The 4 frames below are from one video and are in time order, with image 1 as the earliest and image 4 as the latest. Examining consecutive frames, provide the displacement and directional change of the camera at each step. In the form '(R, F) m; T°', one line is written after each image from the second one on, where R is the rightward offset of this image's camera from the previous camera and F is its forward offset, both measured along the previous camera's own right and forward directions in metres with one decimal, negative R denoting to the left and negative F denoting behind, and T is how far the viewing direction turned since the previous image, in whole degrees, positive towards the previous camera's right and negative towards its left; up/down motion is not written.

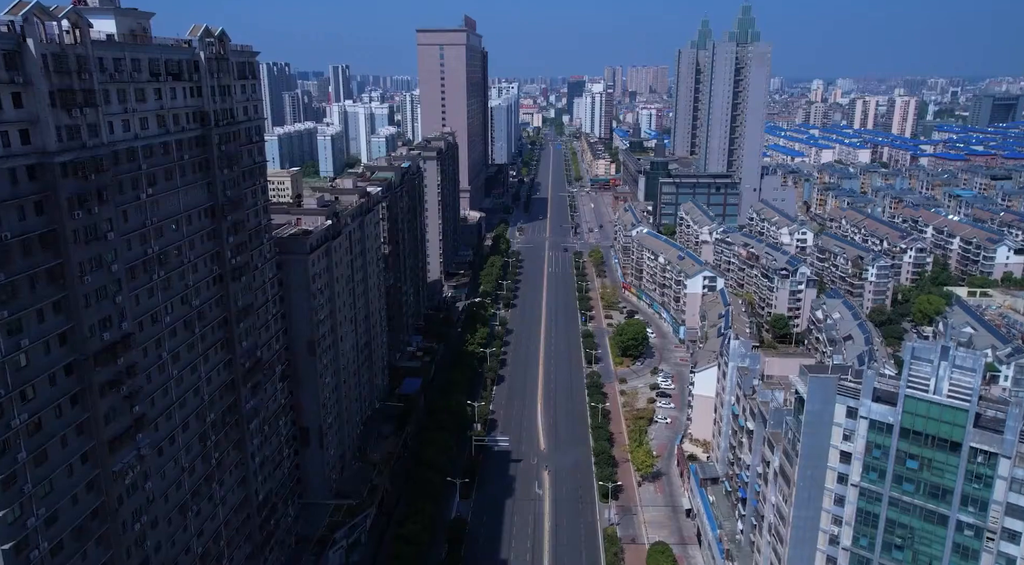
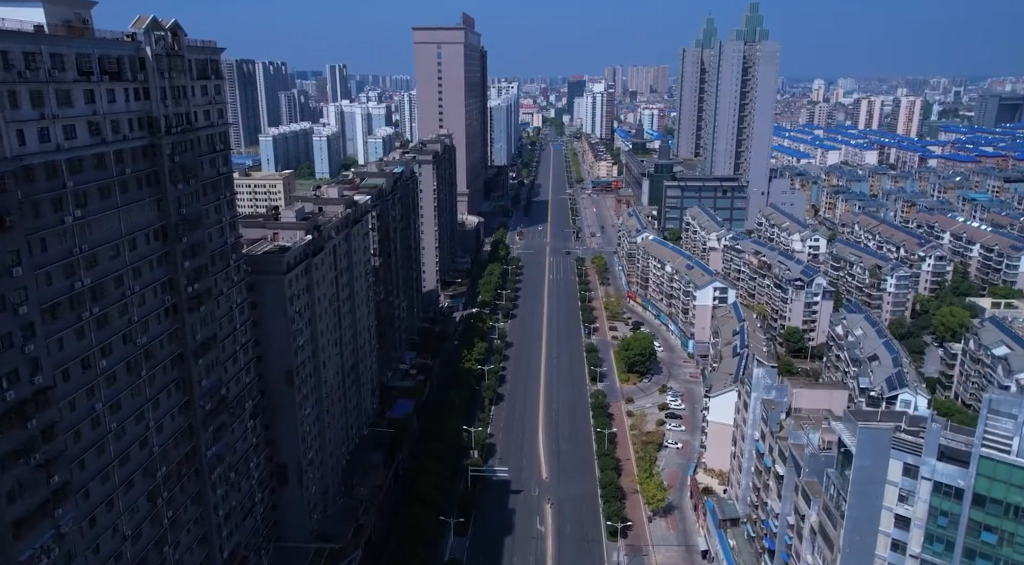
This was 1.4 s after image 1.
(0.0, +4.7) m; 0°
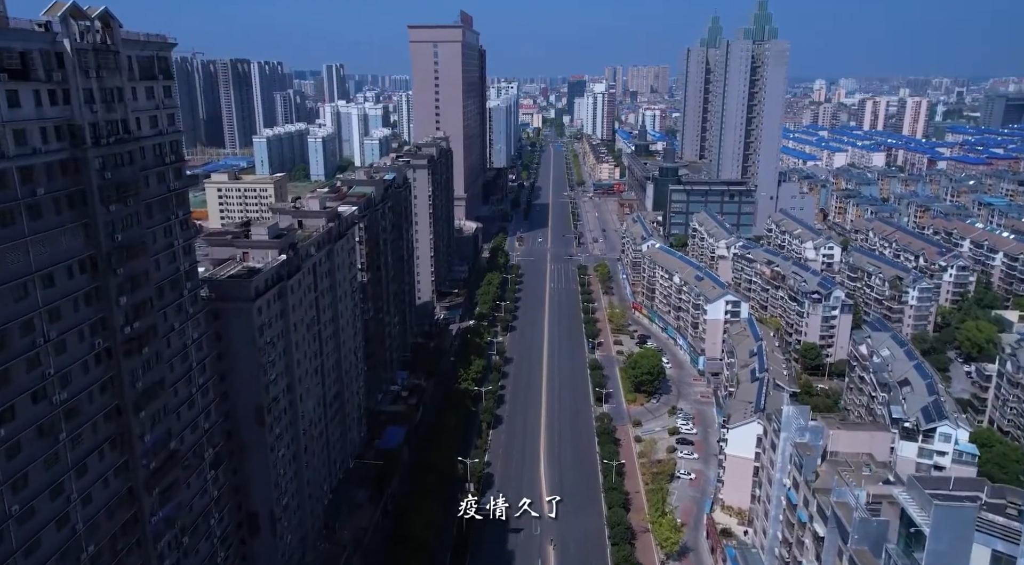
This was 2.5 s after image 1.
(0.0, +5.0) m; 0°
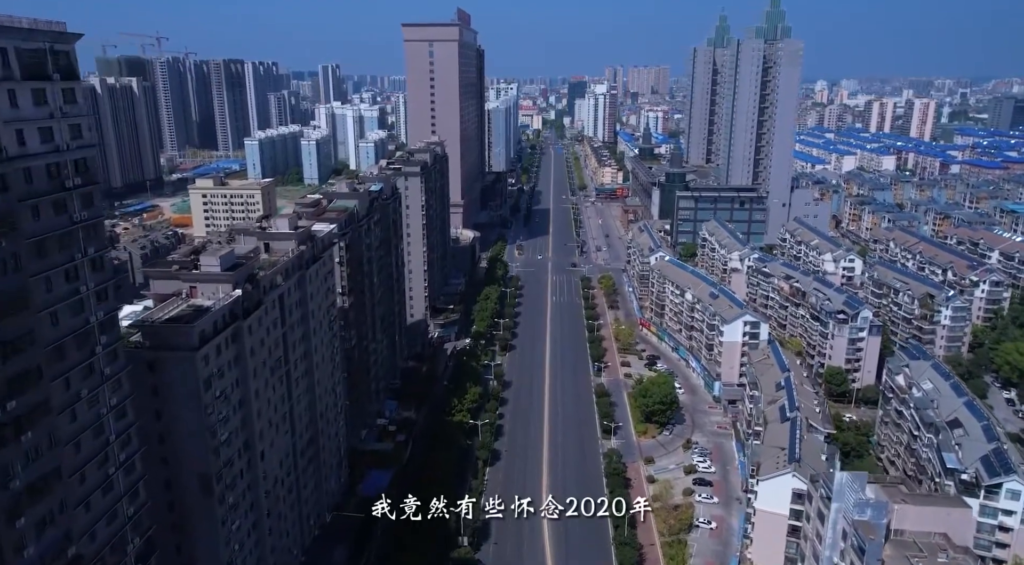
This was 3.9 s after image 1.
(0.0, +6.5) m; 0°
